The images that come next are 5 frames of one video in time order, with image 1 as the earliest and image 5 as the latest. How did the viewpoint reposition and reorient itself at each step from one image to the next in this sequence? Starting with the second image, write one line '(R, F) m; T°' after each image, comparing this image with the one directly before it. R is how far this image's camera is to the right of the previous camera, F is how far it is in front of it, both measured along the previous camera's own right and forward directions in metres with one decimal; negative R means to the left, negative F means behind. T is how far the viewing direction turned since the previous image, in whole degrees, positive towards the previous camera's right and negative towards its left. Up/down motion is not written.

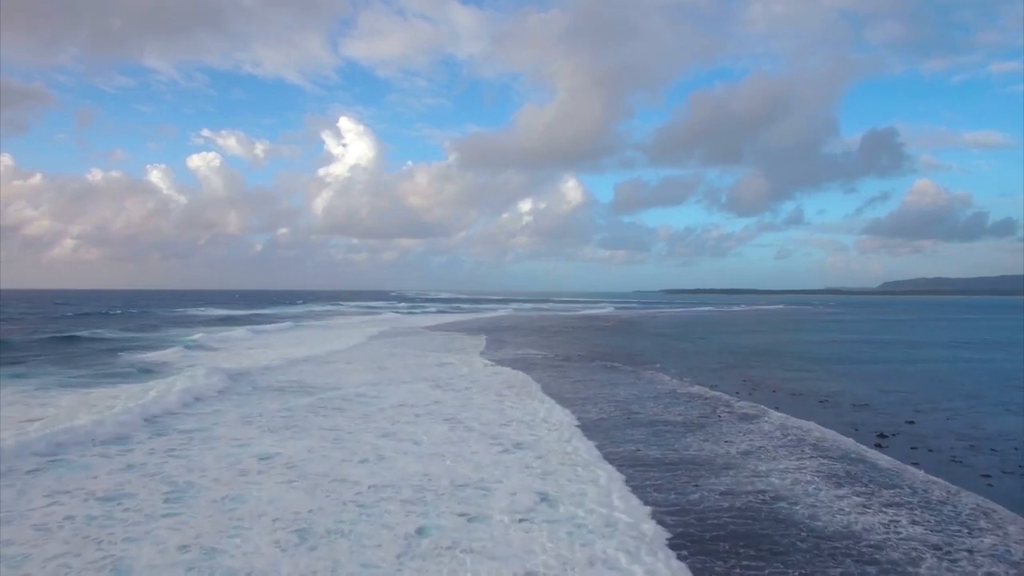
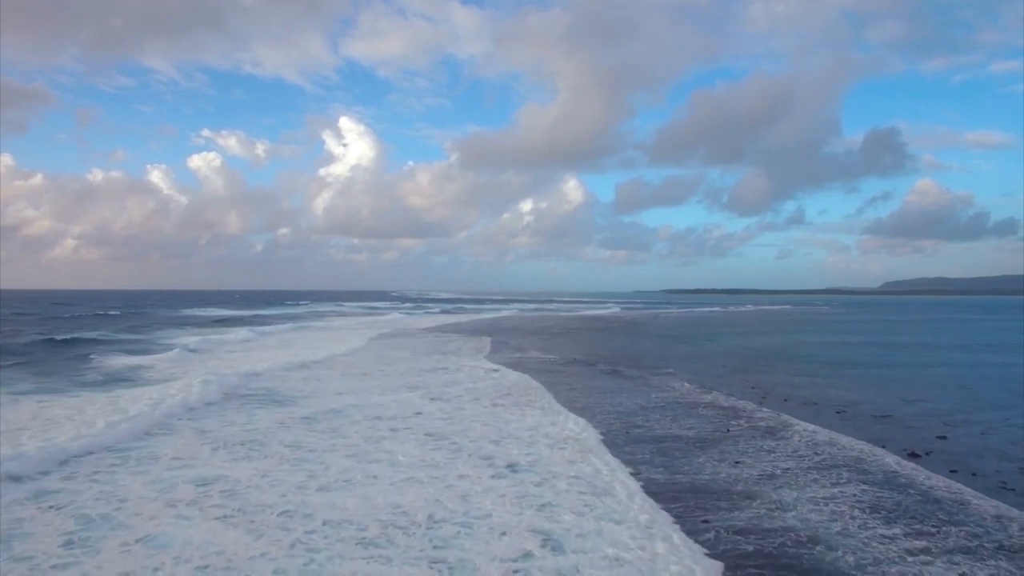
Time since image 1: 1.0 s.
(0.0, +0.3) m; 0°
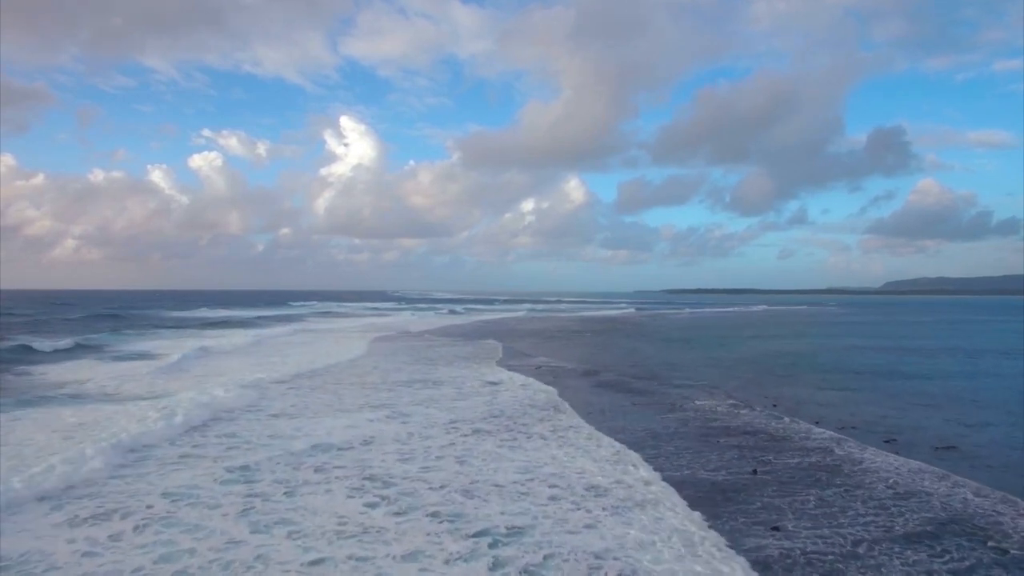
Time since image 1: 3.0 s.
(-0.4, +0.7) m; 0°
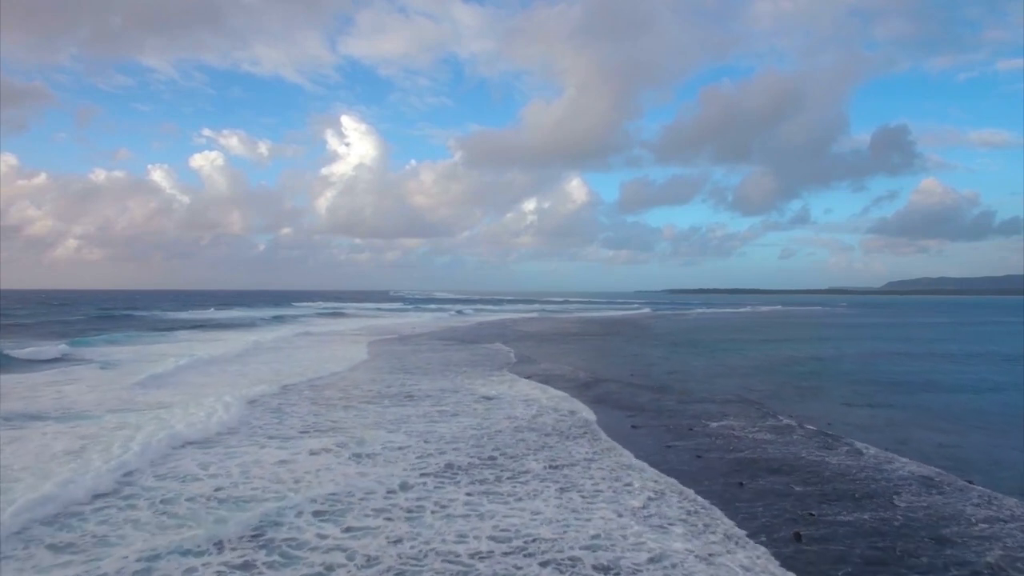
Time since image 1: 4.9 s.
(-0.5, +0.5) m; 0°
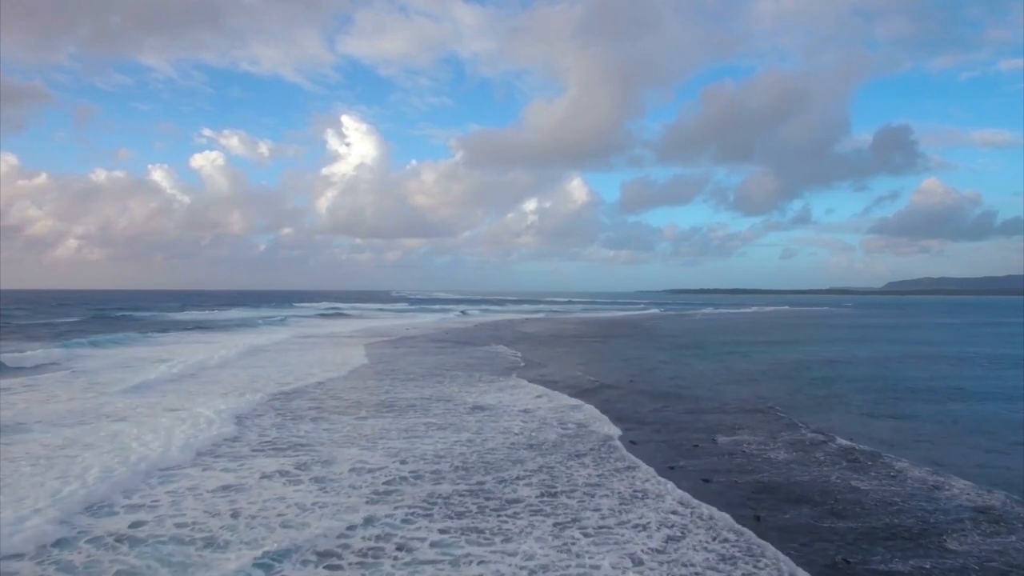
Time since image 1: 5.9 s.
(-0.2, +0.3) m; 0°
